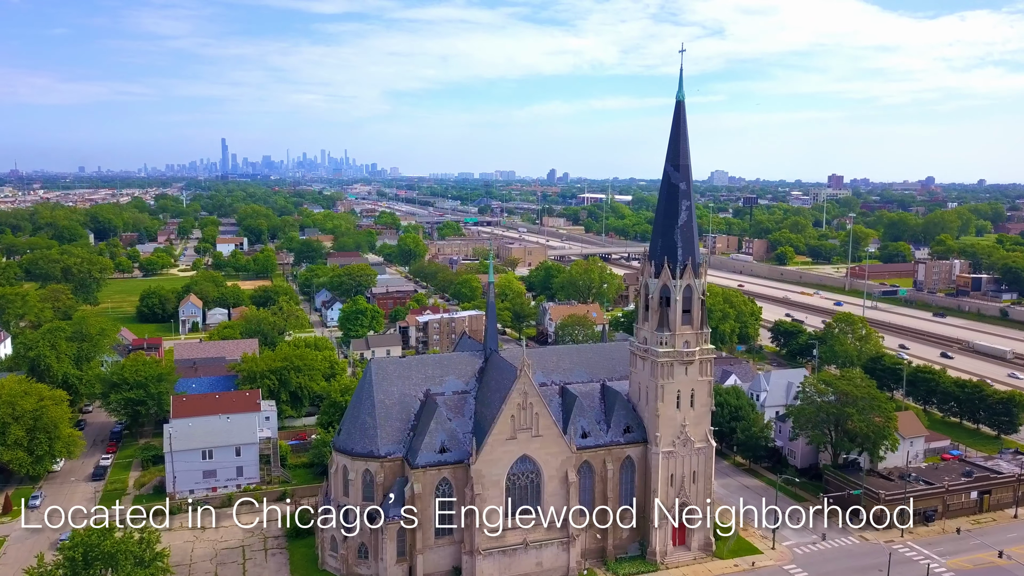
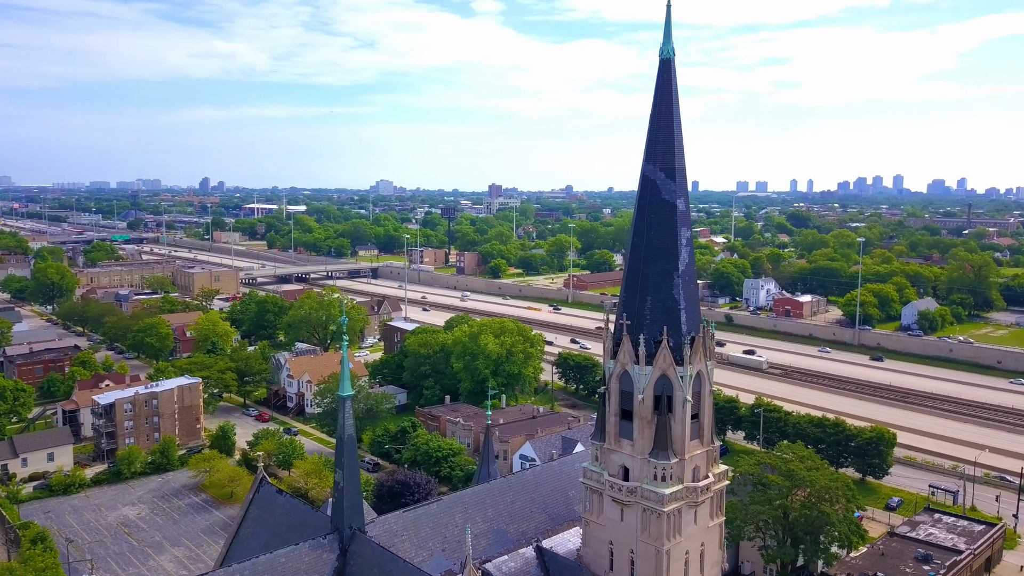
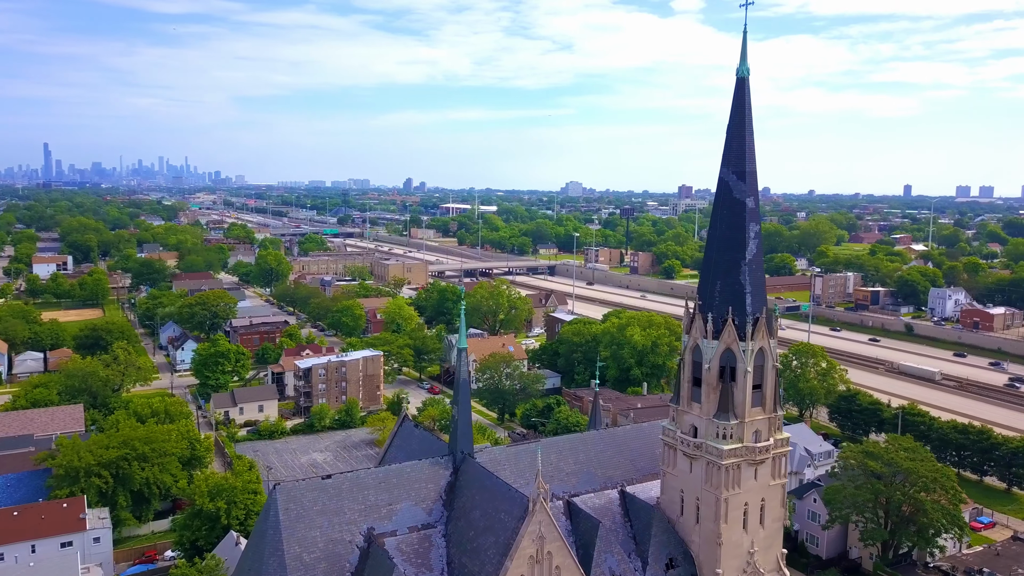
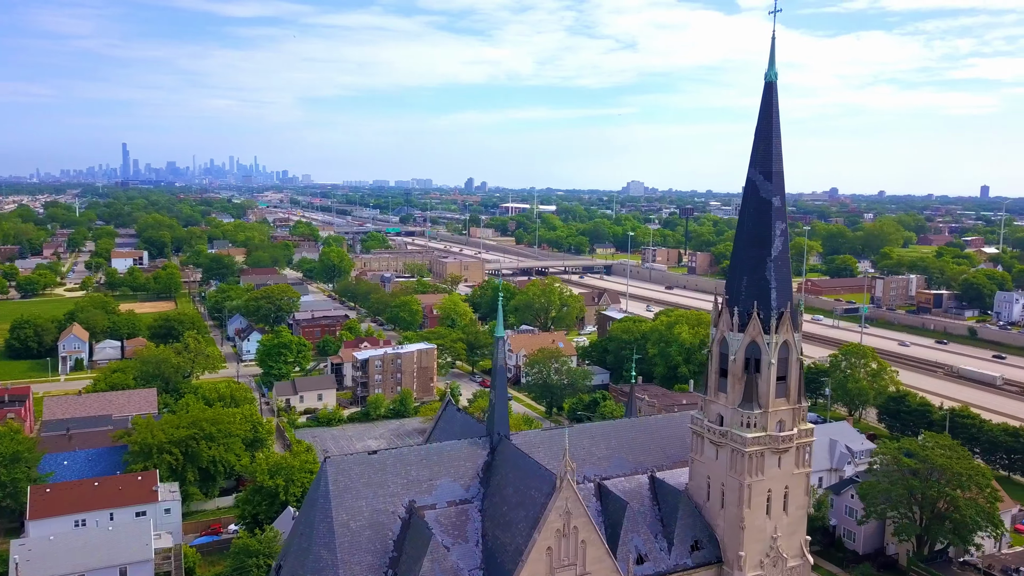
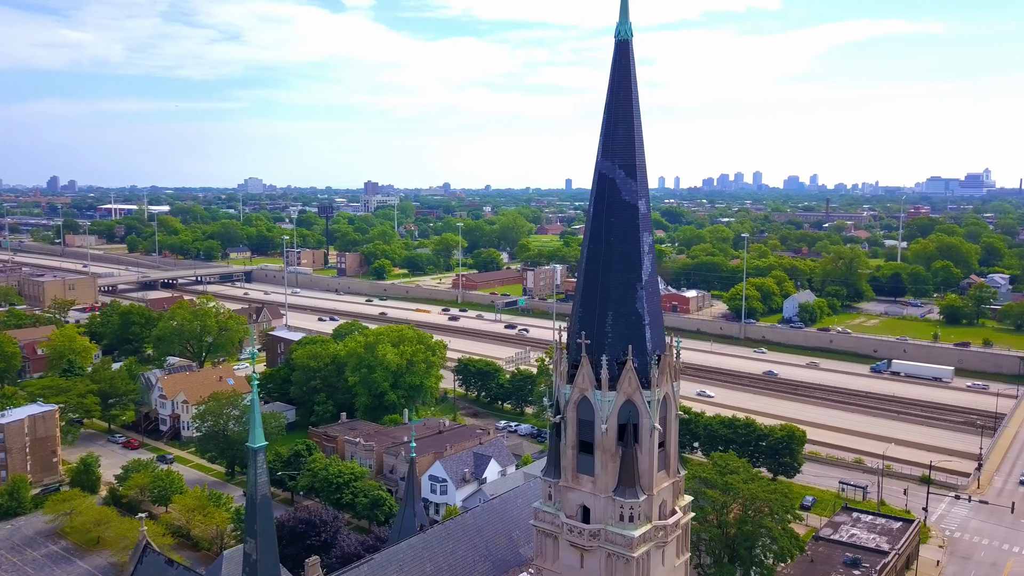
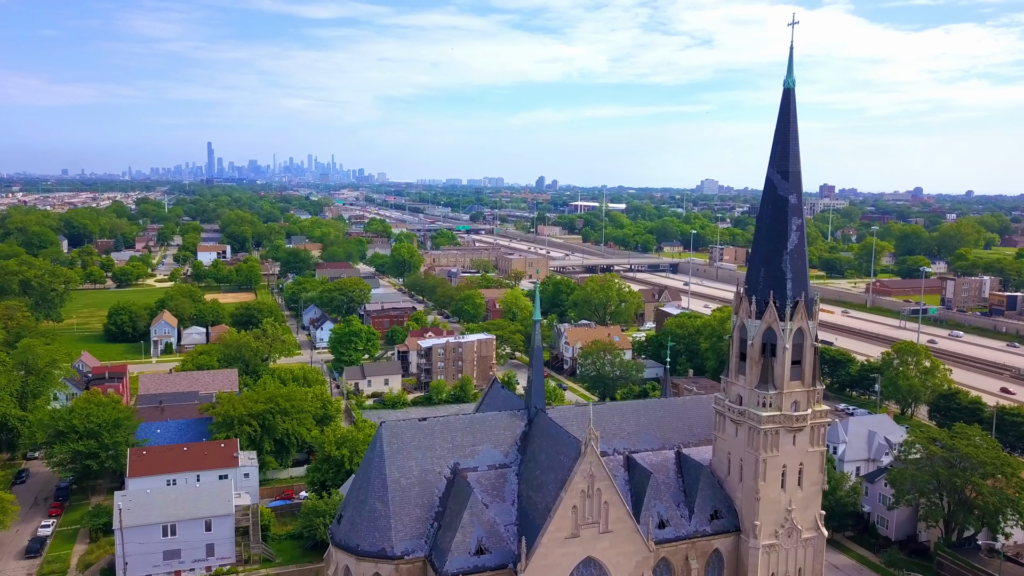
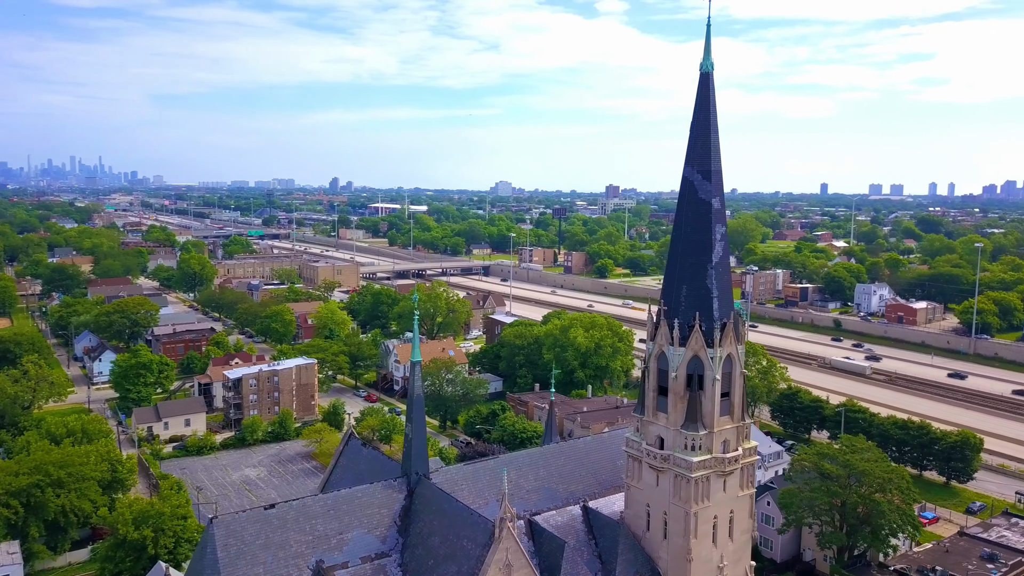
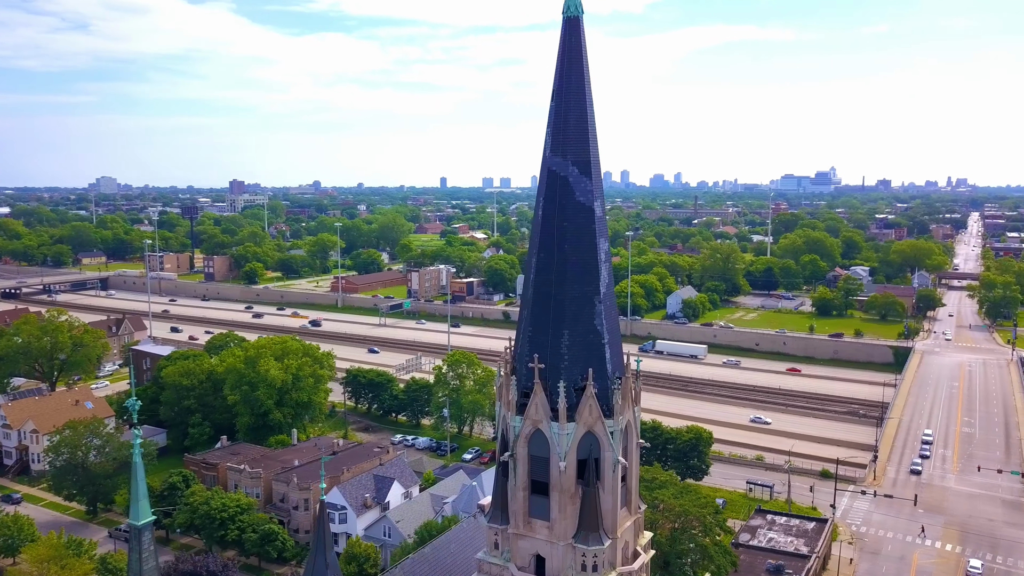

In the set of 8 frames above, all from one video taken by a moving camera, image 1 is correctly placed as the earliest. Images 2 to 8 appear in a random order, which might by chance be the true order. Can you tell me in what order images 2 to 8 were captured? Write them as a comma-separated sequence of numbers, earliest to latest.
6, 4, 3, 7, 2, 5, 8
